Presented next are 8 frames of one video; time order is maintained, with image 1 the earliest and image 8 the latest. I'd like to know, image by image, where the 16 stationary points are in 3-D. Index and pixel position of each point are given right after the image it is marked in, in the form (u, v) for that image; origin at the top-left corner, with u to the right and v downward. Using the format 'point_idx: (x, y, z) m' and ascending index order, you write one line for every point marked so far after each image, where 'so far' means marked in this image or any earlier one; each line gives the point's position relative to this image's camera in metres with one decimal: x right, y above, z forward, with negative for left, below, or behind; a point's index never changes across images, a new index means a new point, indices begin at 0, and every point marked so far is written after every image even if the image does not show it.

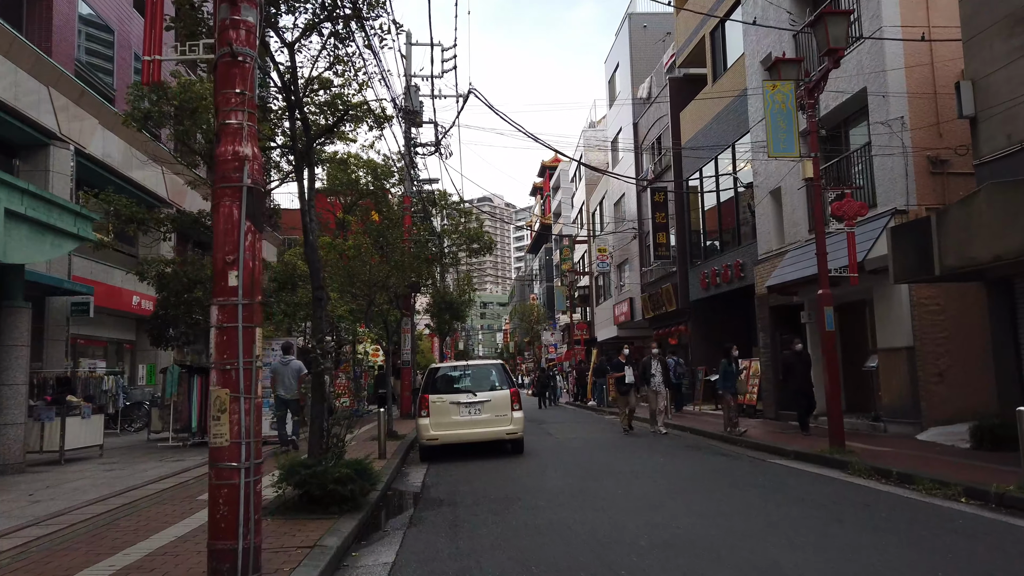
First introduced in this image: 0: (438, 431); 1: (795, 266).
0: (-1.2, -2.2, +11.7) m
1: (+5.5, +0.4, +14.9) m
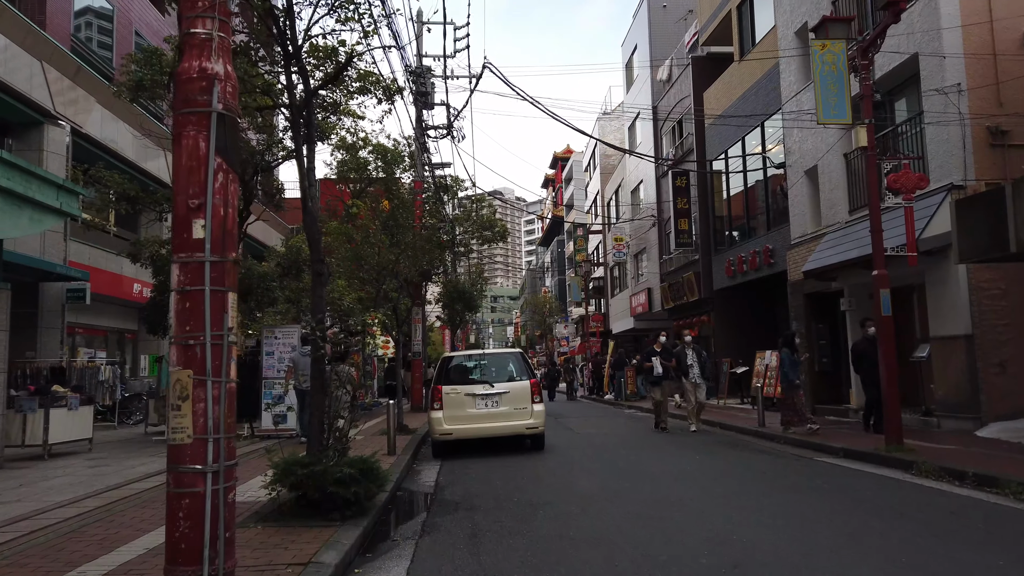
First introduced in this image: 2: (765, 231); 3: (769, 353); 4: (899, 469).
0: (-0.9, -2.0, +10.8) m
1: (+5.9, +0.7, +13.9) m
2: (+6.4, +1.4, +19.1) m
3: (+6.0, -1.6, +17.4) m
4: (+4.5, -2.1, +8.7) m
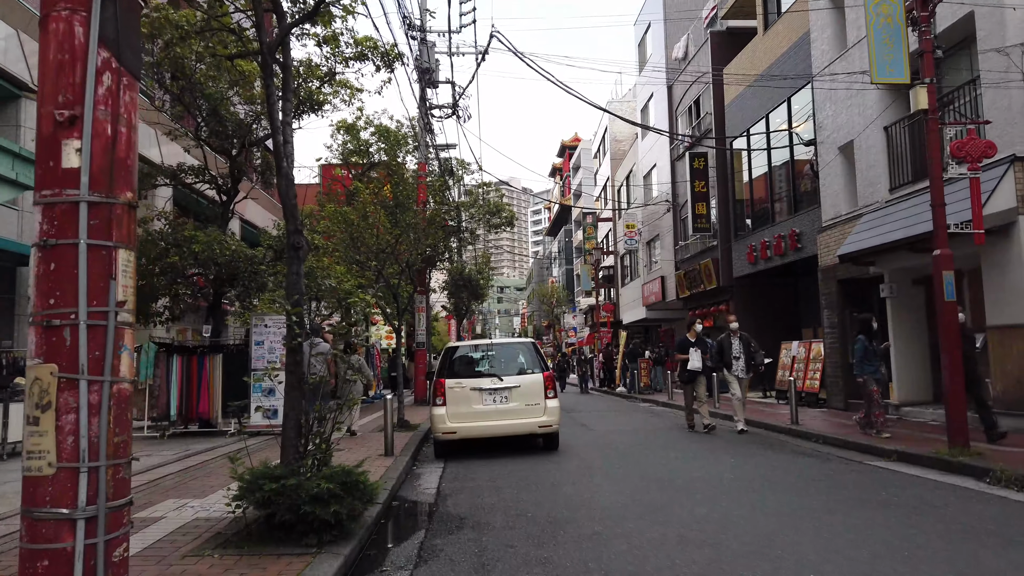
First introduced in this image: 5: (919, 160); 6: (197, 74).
0: (-0.7, -1.7, +9.7) m
1: (+6.0, +1.0, +12.7) m
2: (+6.6, +1.8, +17.9) m
3: (+6.2, -1.3, +16.3) m
4: (+4.6, -1.9, +7.6) m
5: (+6.7, +2.1, +12.5) m
6: (-5.0, +3.4, +12.0) m
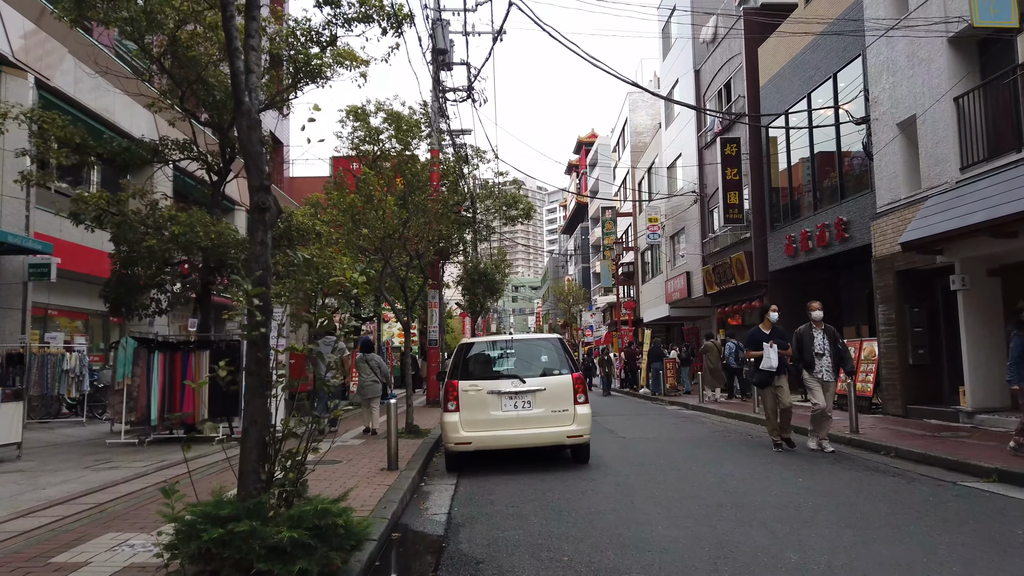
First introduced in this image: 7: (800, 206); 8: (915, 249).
0: (-0.5, -1.6, +8.4) m
1: (+6.4, +1.1, +11.2) m
2: (+7.1, +1.9, +16.4) m
3: (+6.6, -1.1, +14.8) m
4: (+4.8, -1.8, +6.1) m
5: (+7.0, +2.2, +11.0) m
6: (-4.7, +3.5, +10.7) m
7: (+7.0, +2.0, +18.4) m
8: (+6.4, +0.6, +11.9) m
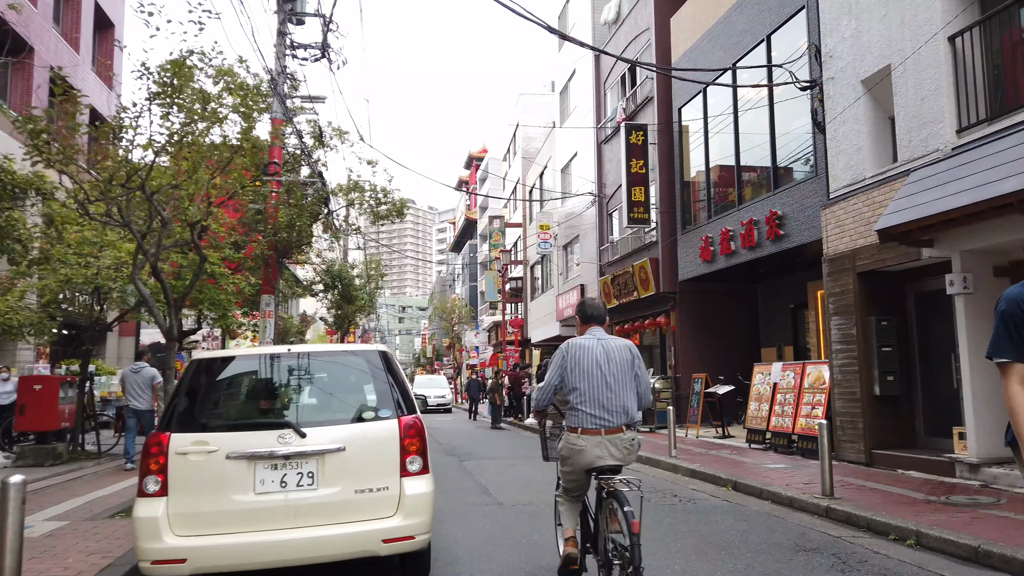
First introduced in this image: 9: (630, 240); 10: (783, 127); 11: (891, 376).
0: (-1.8, -1.4, +4.2) m
1: (+4.6, +1.1, +8.1) m
2: (+4.5, +1.7, +13.4) m
3: (+4.3, -1.3, +11.6) m
4: (+3.7, -1.6, +2.8) m
5: (+5.3, +2.2, +8.0) m
6: (-6.2, +3.8, +6.1) m
7: (+4.2, +1.8, +15.3) m
8: (+4.5, +0.6, +8.8) m
9: (+3.1, +1.2, +19.6) m
10: (+4.6, +2.8, +13.0) m
11: (+4.8, -1.1, +9.6) m
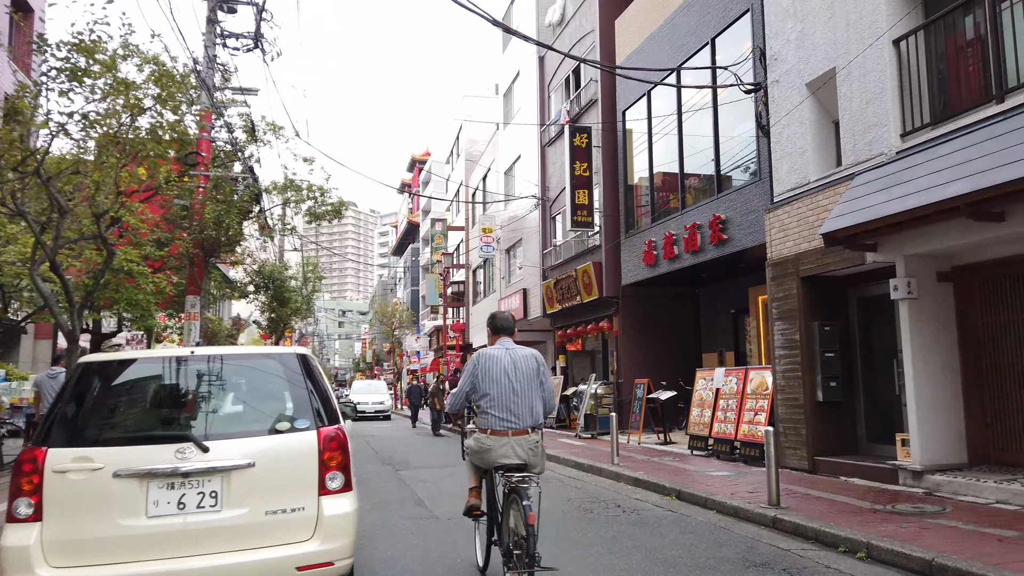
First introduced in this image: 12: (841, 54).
0: (-2.1, -1.4, +3.7) m
1: (+4.0, +1.0, +8.0) m
2: (+3.5, +1.6, +13.3) m
3: (+3.4, -1.3, +11.5) m
4: (+3.5, -1.6, +2.6) m
5: (+4.7, +2.1, +8.0) m
6: (-6.6, +3.8, +5.2) m
7: (+3.0, +1.7, +15.2) m
8: (+3.8, +0.5, +8.7) m
9: (+1.6, +1.1, +19.4) m
10: (+3.7, +2.7, +12.9) m
11: (+4.1, -1.2, +9.6) m
12: (+4.1, +2.9, +9.3) m
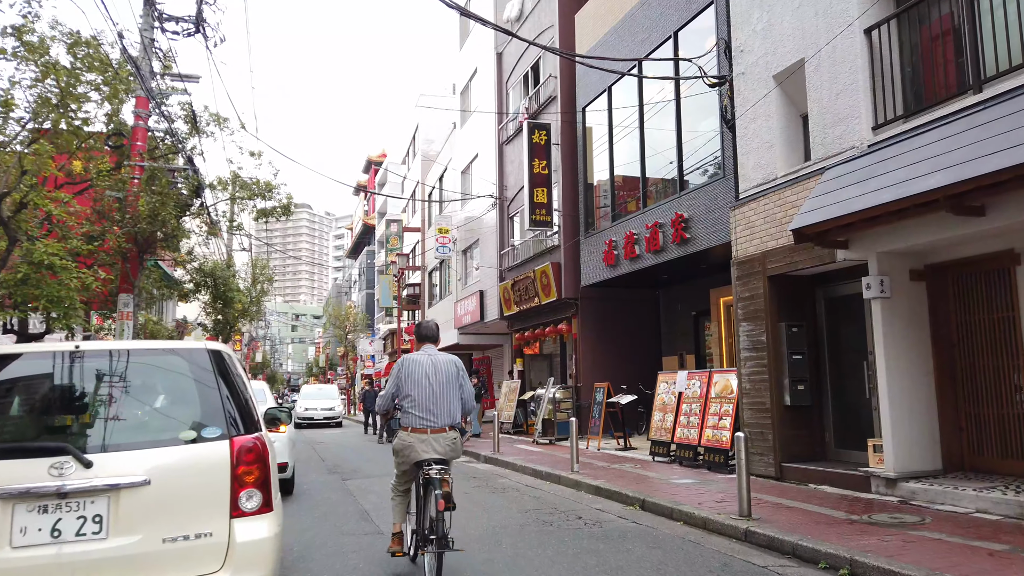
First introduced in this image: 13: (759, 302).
0: (-2.4, -1.3, +2.9) m
1: (+3.5, +1.0, +7.7) m
2: (+2.8, +1.6, +12.9) m
3: (+2.7, -1.3, +11.1) m
4: (+3.3, -1.6, +2.2) m
5: (+4.2, +2.1, +7.6) m
6: (-6.9, +4.0, +4.3) m
7: (+2.2, +1.7, +14.8) m
8: (+3.3, +0.5, +8.3) m
9: (+0.5, +1.1, +18.9) m
10: (+2.9, +2.7, +12.5) m
11: (+3.5, -1.2, +9.2) m
12: (+3.6, +2.9, +9.0) m
13: (+3.1, -0.2, +9.5) m
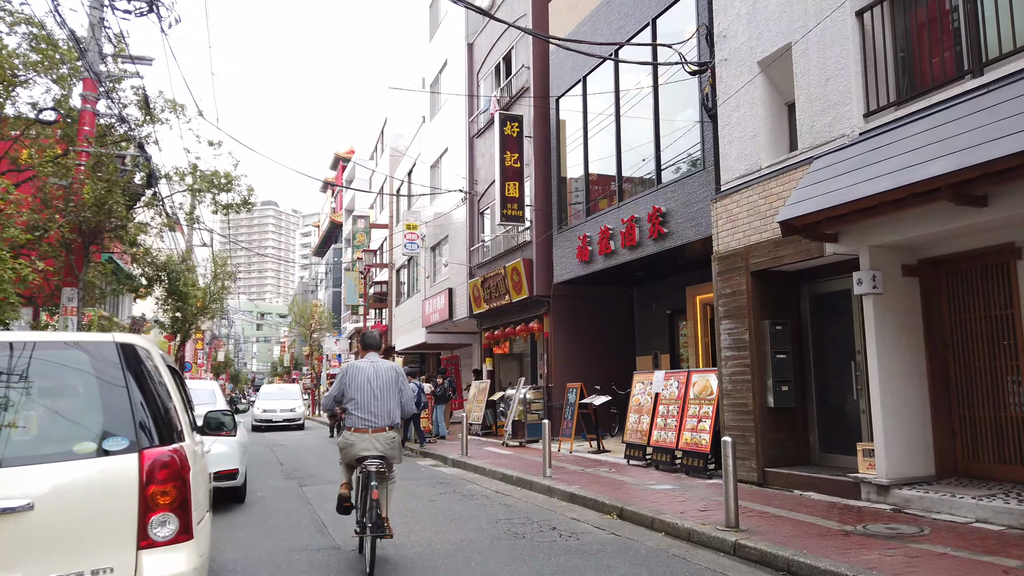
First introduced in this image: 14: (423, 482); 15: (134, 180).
0: (-2.4, -1.2, +2.3) m
1: (+3.2, +1.1, +7.2) m
2: (+2.3, +1.7, +12.4) m
3: (+2.3, -1.3, +10.6) m
4: (+3.3, -1.5, +1.8) m
5: (+3.9, +2.2, +7.2) m
6: (-7.0, +4.1, +3.4) m
7: (+1.6, +1.7, +14.3) m
8: (+3.0, +0.6, +7.9) m
9: (-0.2, +1.2, +18.3) m
10: (+2.5, +2.7, +12.0) m
11: (+3.2, -1.1, +8.8) m
12: (+3.2, +2.9, +8.5) m
13: (+2.8, -0.1, +9.1) m
14: (-1.3, -2.8, +10.8) m
15: (-7.4, +2.1, +14.7) m
